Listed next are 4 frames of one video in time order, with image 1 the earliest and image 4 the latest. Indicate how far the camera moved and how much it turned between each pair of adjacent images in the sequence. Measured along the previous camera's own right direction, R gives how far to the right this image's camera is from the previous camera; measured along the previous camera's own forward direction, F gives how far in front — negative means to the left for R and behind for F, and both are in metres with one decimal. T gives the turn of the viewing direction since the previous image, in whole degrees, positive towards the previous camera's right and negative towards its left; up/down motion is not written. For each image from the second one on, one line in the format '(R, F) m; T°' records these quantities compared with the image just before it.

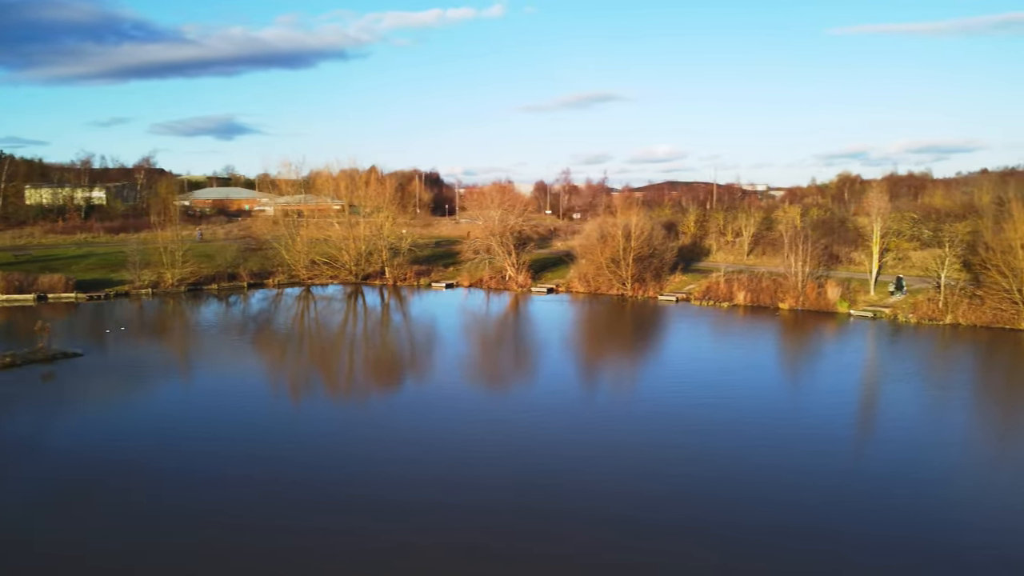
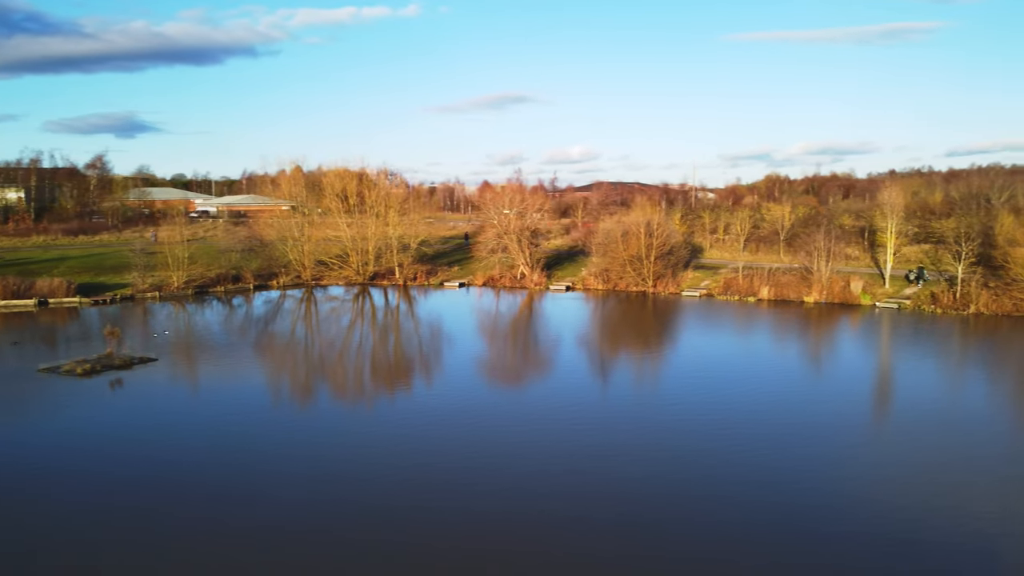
(-3.4, +0.2) m; +5°
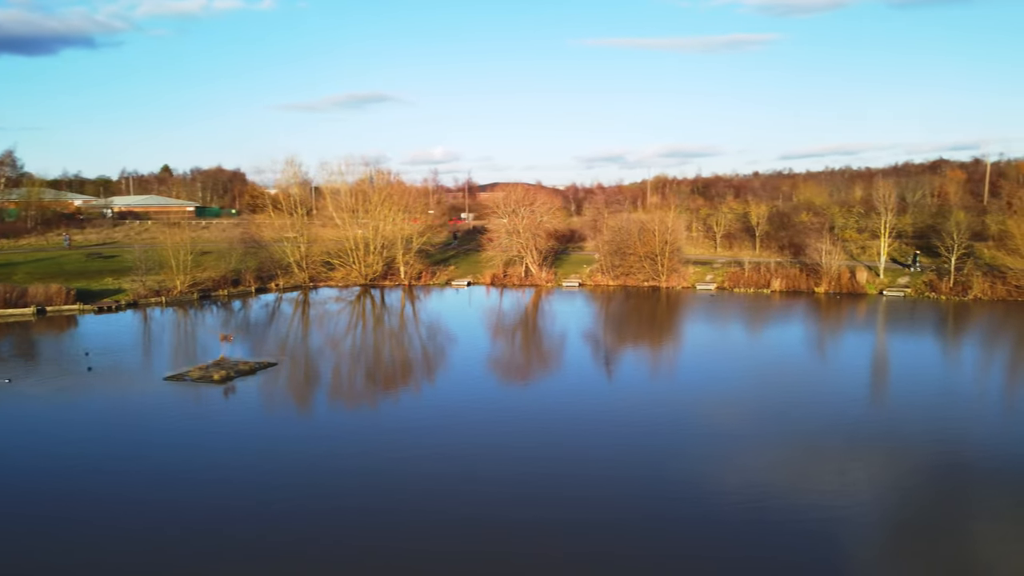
(-5.0, +0.2) m; +8°
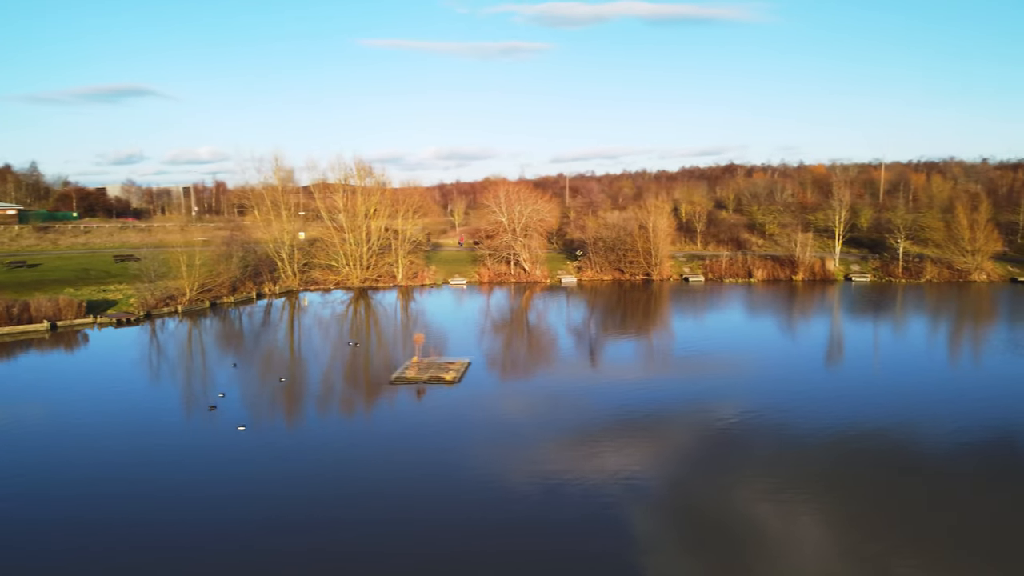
(-7.5, -0.1) m; +13°
